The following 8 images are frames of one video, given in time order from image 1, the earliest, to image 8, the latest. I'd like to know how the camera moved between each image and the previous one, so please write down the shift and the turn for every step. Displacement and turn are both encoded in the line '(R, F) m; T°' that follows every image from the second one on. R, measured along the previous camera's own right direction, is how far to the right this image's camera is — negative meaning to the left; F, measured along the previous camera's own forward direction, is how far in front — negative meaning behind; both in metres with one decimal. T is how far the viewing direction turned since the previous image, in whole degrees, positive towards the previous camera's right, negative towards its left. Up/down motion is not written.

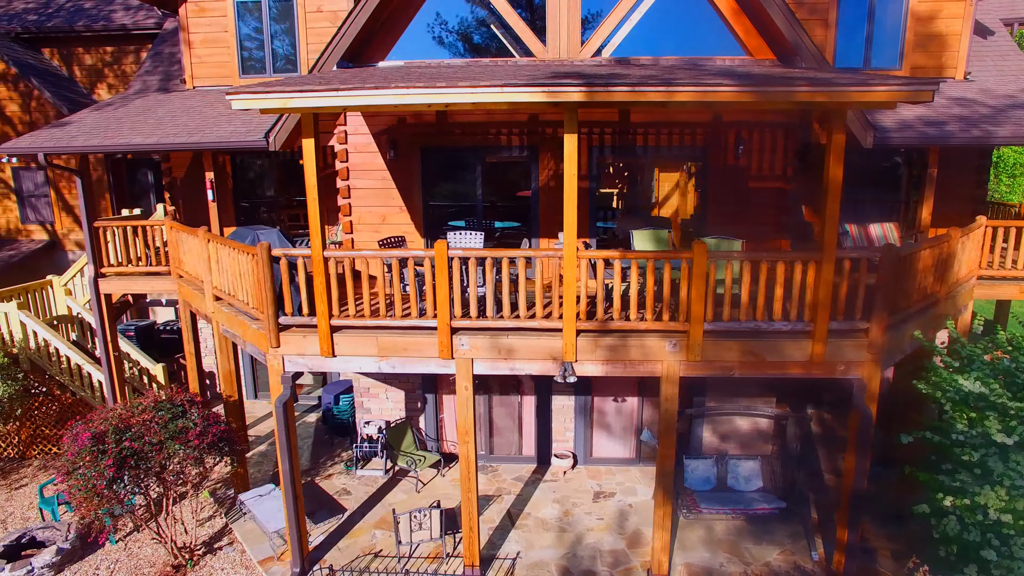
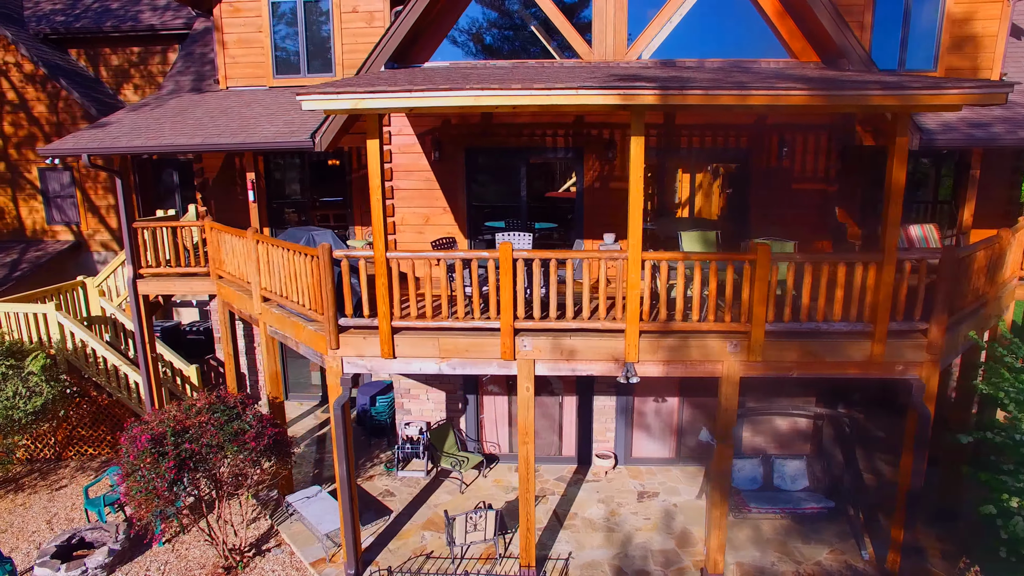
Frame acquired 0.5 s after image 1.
(-0.7, 0.0) m; 0°
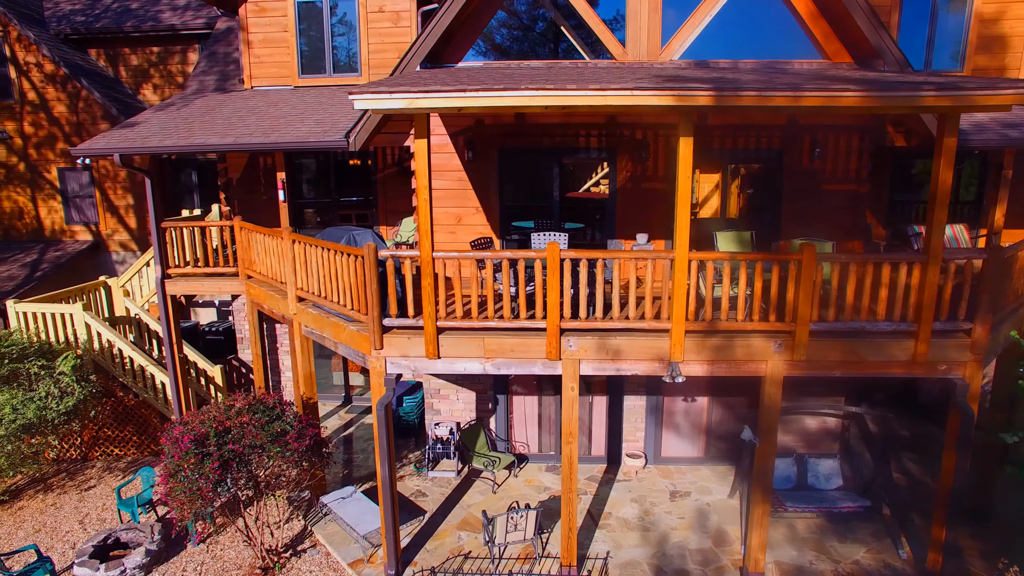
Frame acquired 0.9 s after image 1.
(-0.5, 0.0) m; 0°
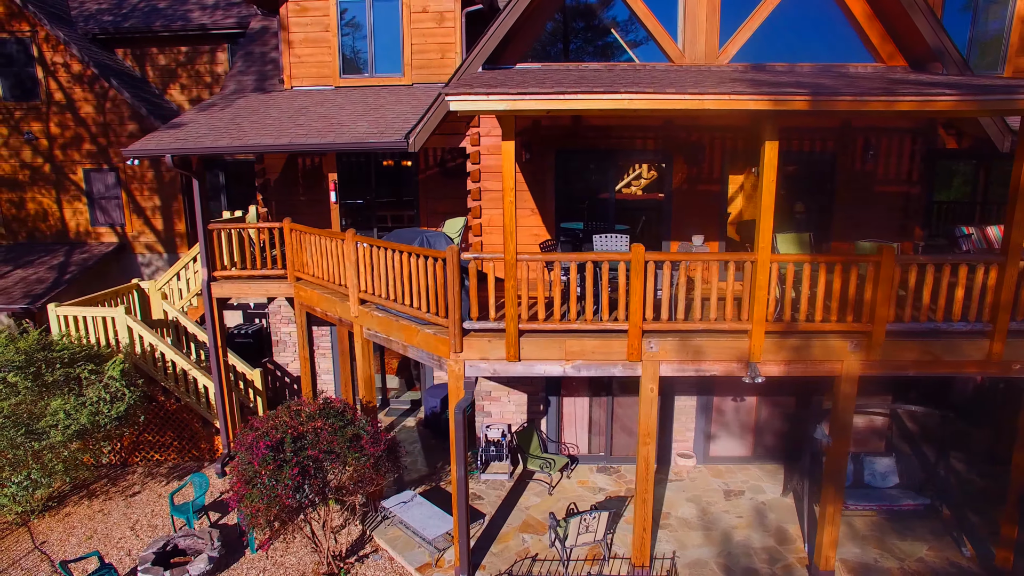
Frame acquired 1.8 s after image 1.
(-1.0, 0.0) m; +1°
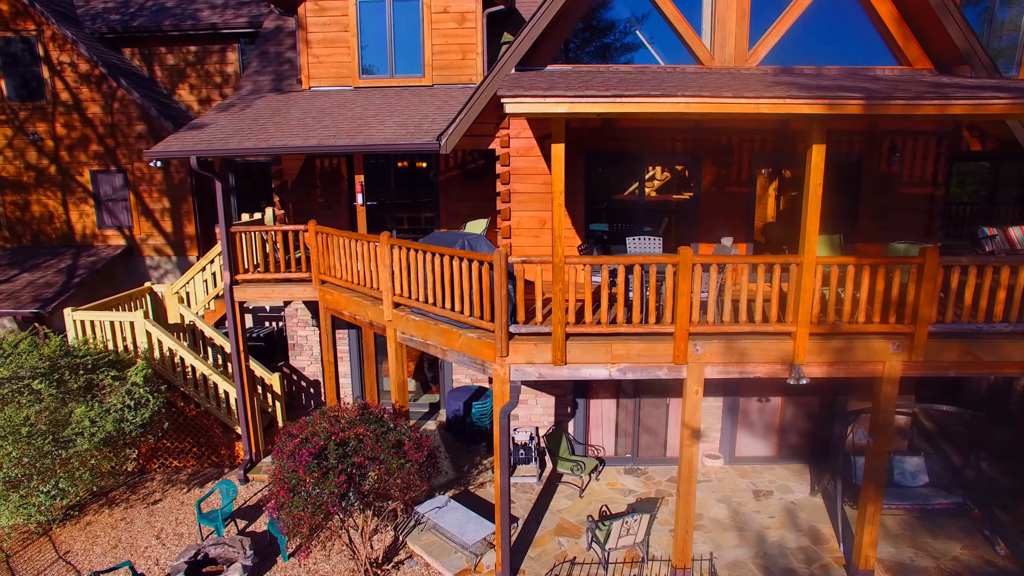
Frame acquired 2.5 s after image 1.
(-0.7, 0.0) m; +1°
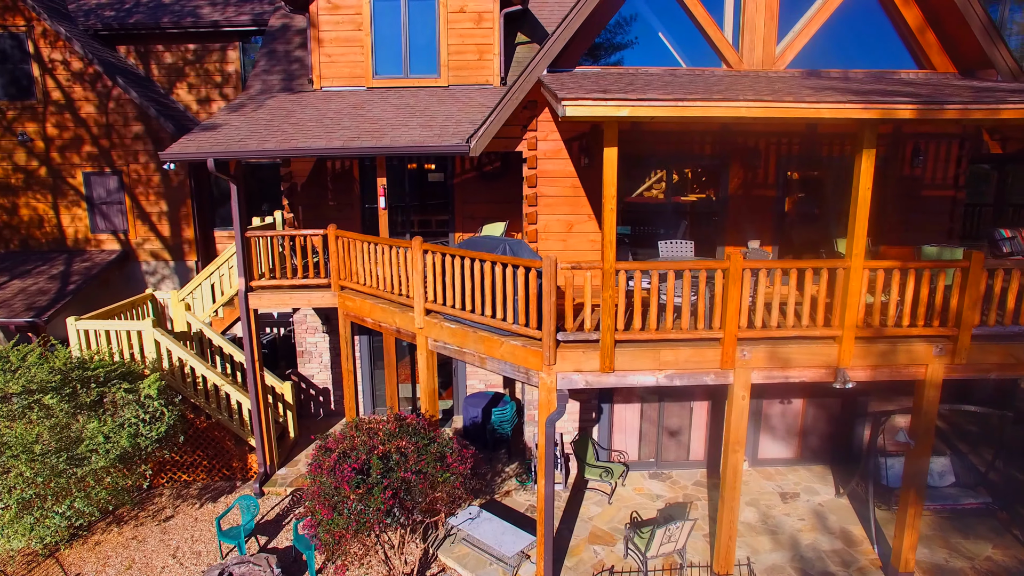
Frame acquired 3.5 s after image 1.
(-0.8, +0.2) m; +2°
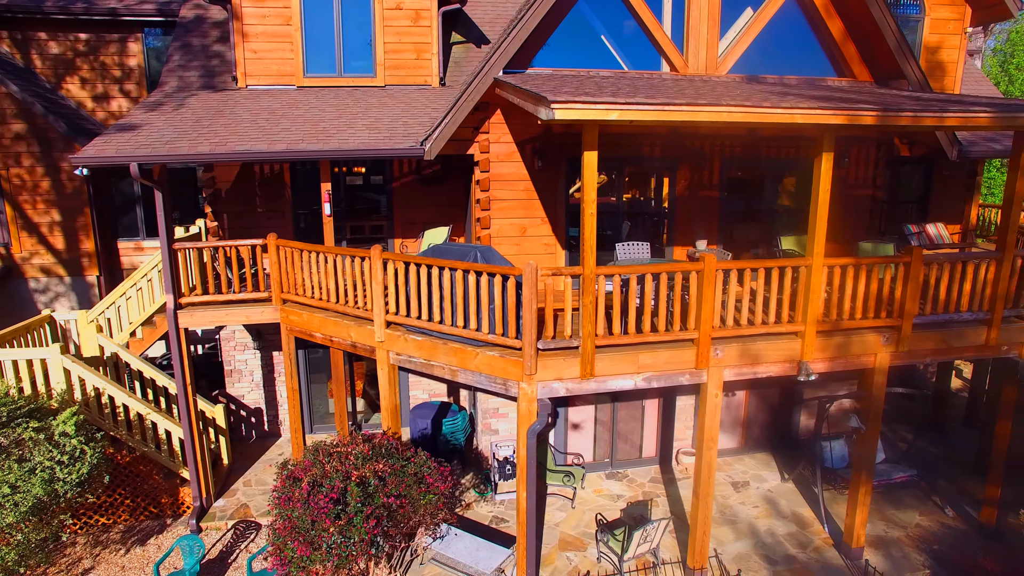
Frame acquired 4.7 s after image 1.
(-0.8, +0.3) m; +9°
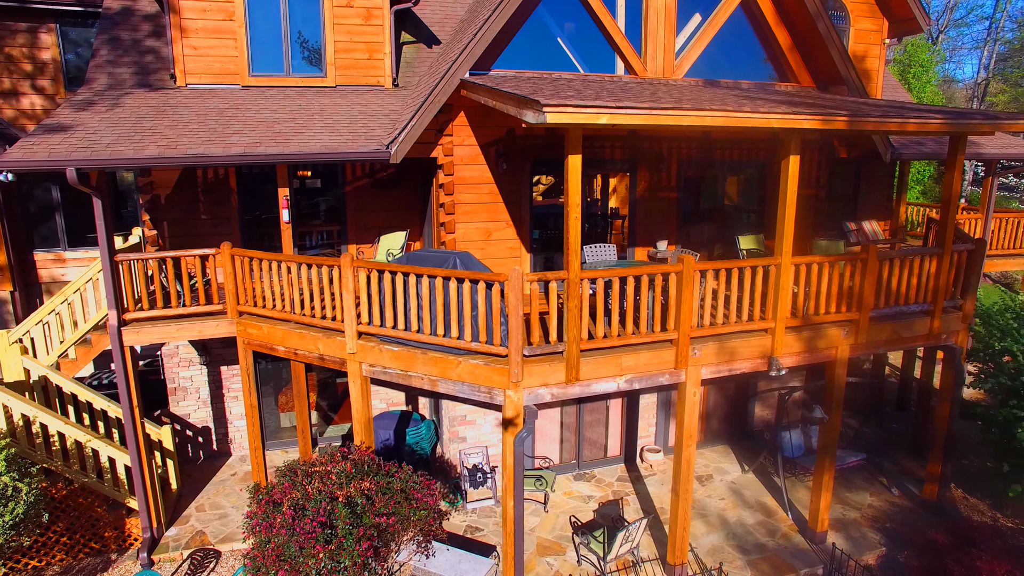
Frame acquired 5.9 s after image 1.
(-0.6, +0.2) m; +7°
